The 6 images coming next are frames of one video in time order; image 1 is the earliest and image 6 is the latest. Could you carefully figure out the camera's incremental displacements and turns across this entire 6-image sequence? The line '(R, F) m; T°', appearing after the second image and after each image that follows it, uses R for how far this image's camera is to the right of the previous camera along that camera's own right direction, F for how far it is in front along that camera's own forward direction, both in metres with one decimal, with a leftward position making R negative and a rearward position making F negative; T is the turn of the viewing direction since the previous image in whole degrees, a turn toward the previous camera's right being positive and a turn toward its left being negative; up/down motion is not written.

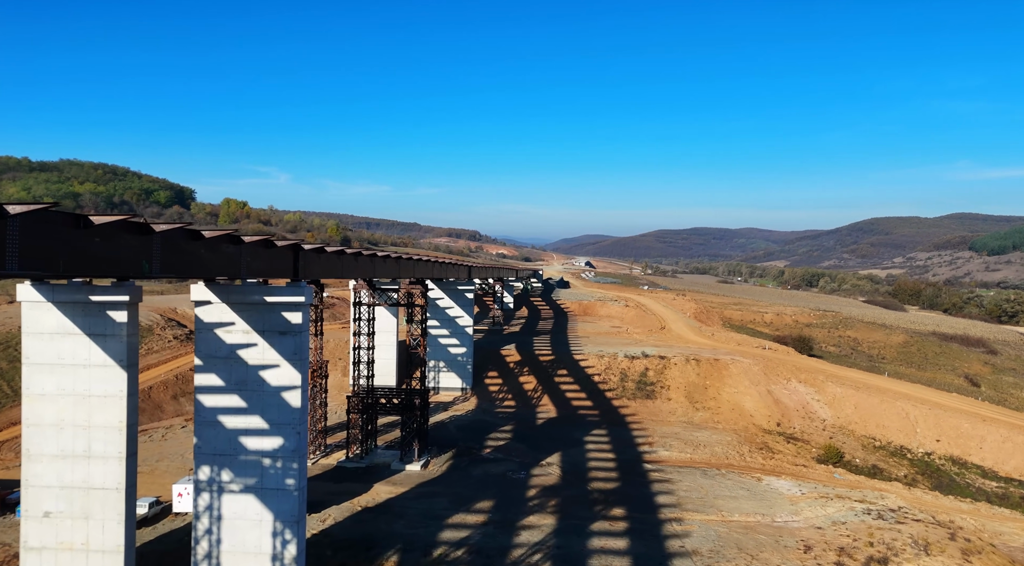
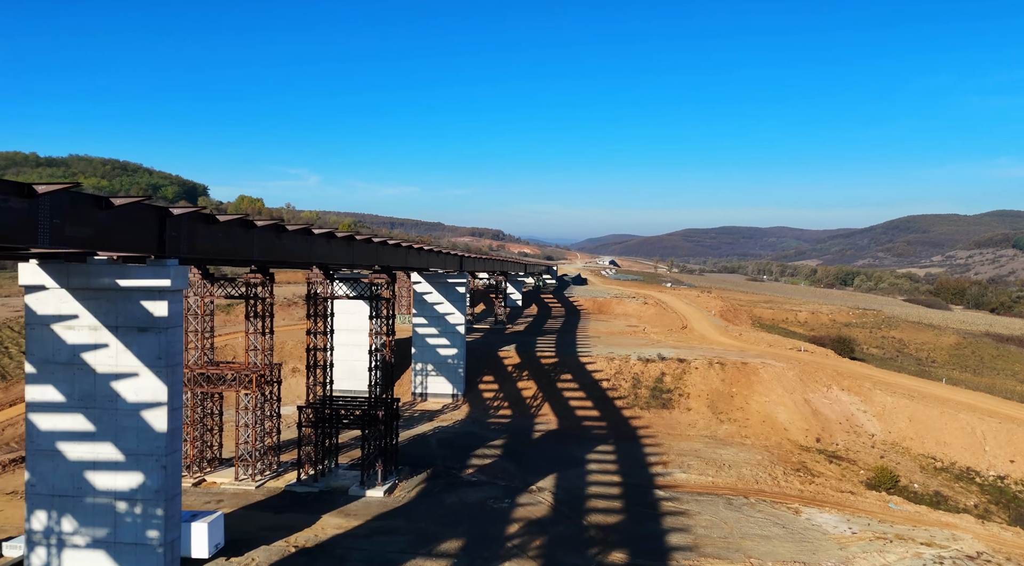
(+1.6, +5.6) m; -2°
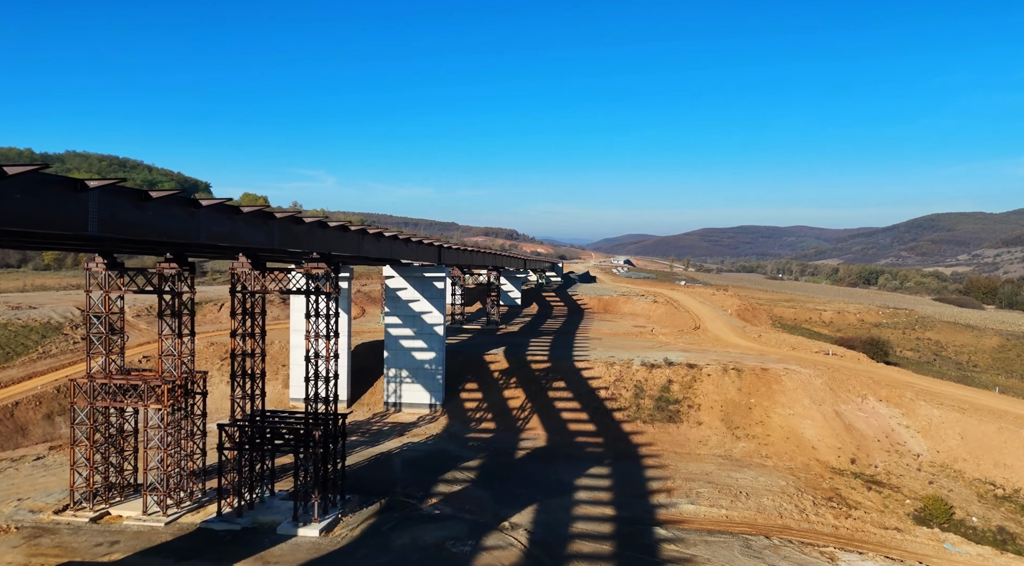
(+1.5, +5.1) m; -1°
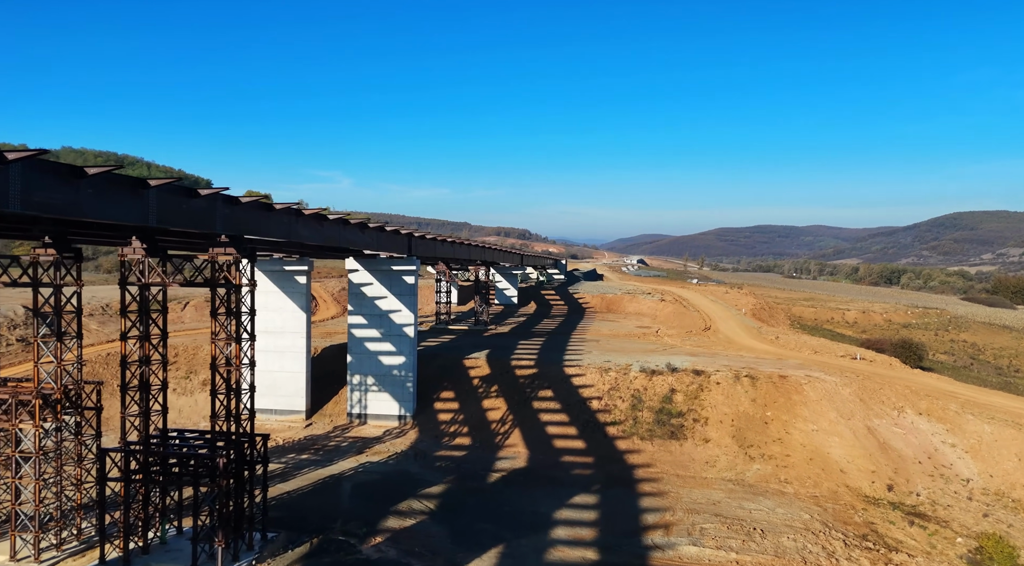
(+1.5, +4.5) m; -1°
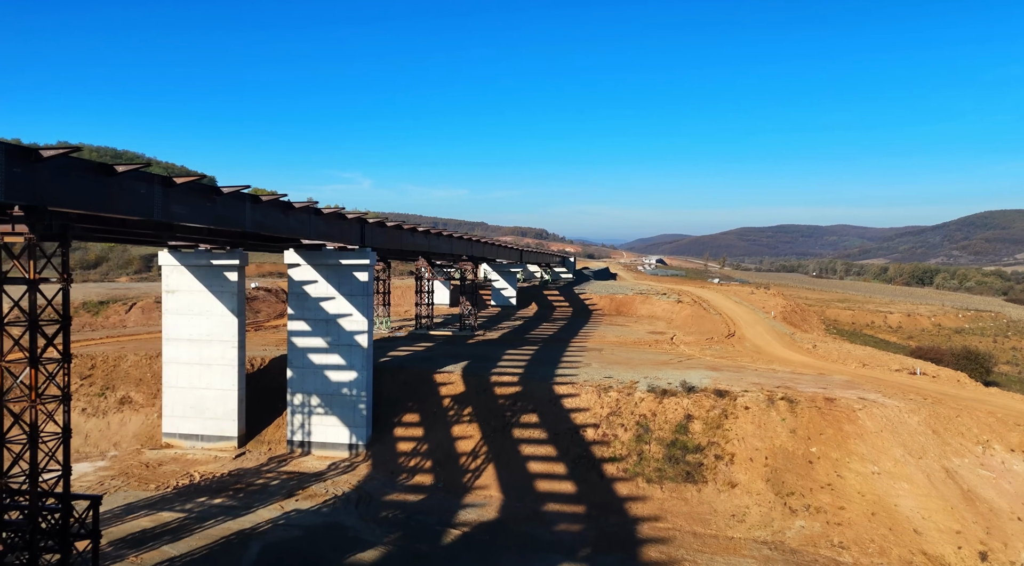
(+1.5, +6.1) m; -2°
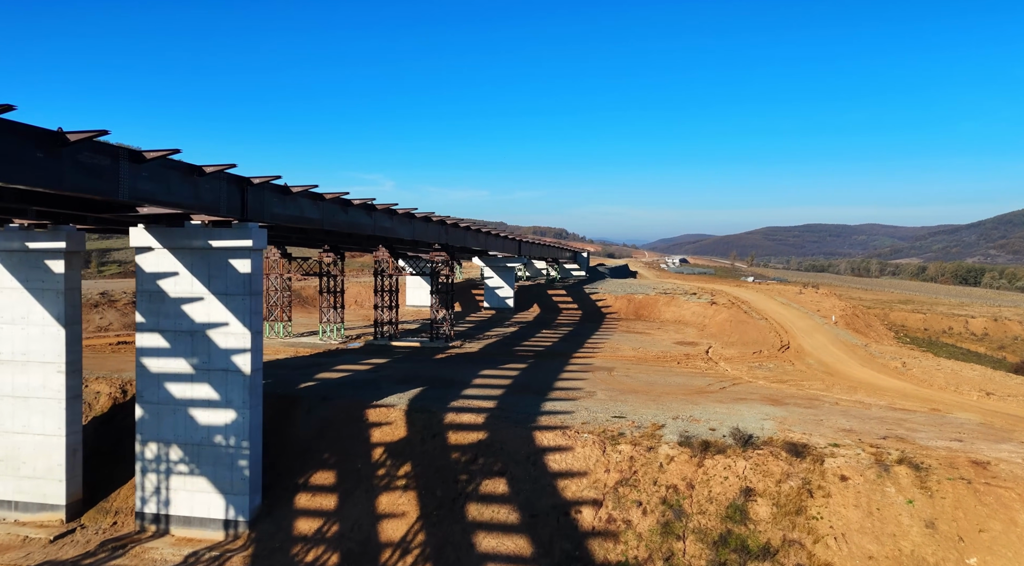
(+1.4, +8.9) m; -2°
